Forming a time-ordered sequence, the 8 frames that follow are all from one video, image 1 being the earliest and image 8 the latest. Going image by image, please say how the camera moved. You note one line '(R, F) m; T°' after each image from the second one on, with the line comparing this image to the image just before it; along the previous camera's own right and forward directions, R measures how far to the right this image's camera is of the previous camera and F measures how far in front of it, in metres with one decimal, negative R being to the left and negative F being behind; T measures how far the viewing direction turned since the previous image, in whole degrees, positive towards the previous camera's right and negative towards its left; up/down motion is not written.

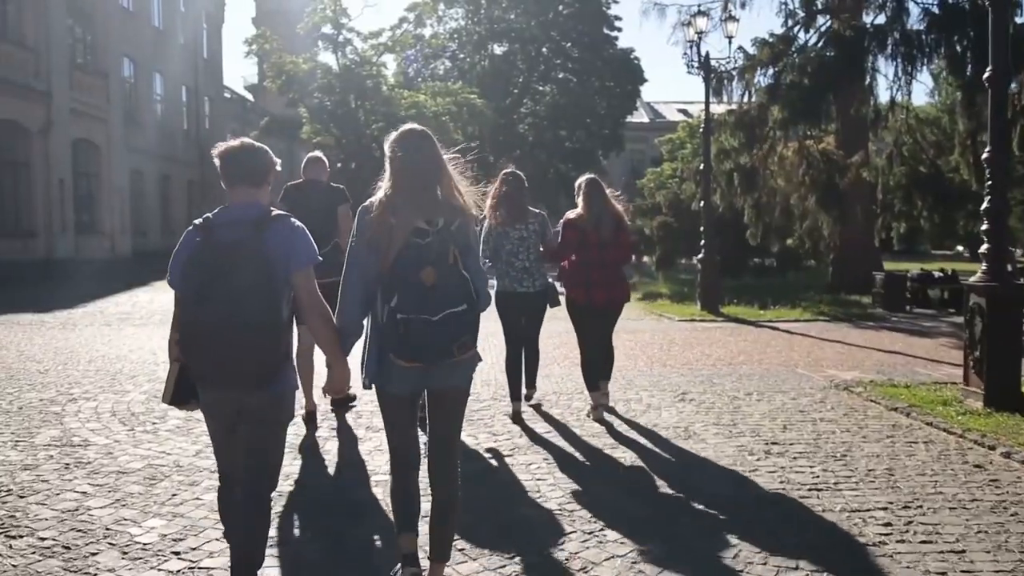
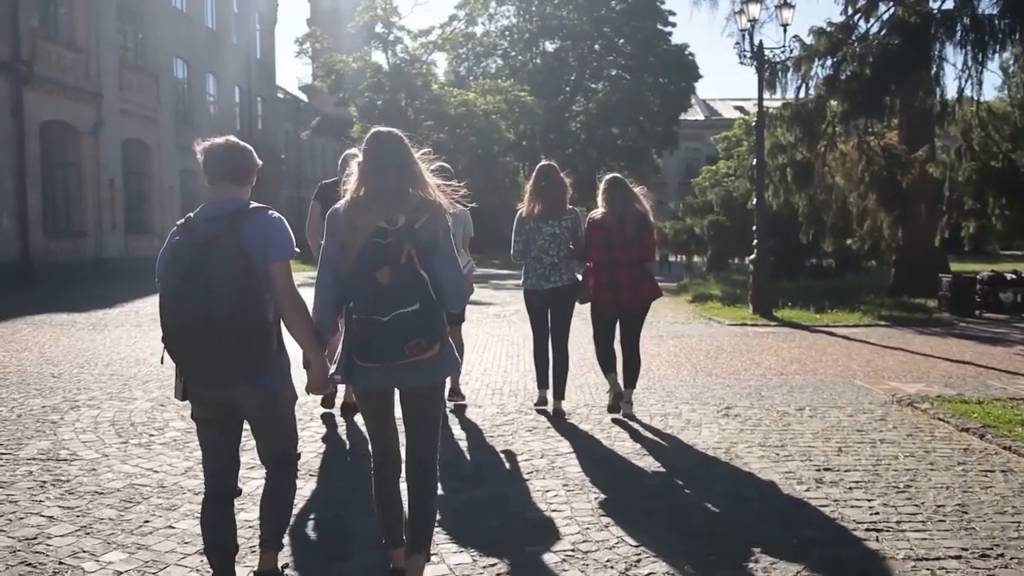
(+0.2, +0.6) m; -3°
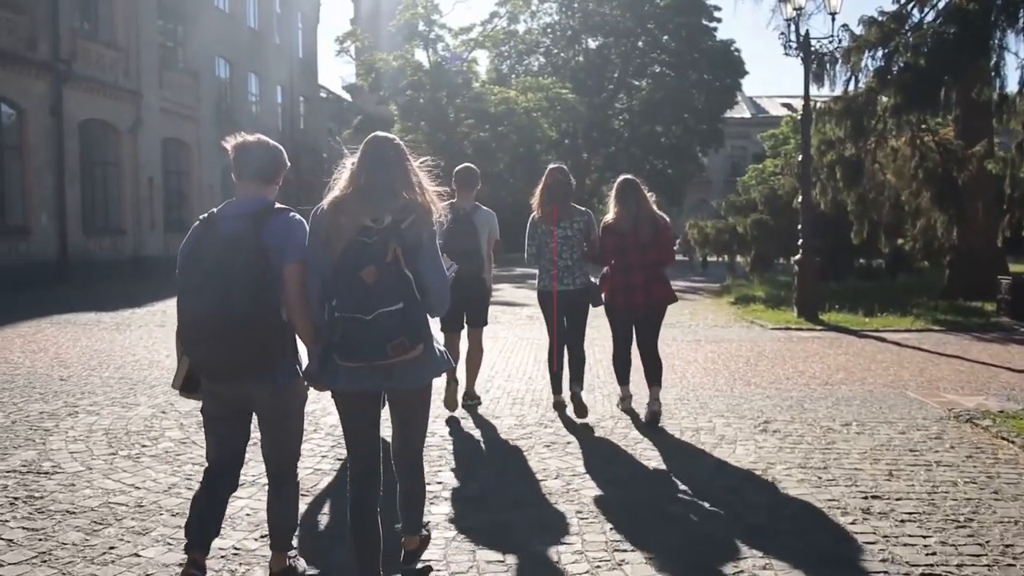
(+0.2, +0.5) m; -3°
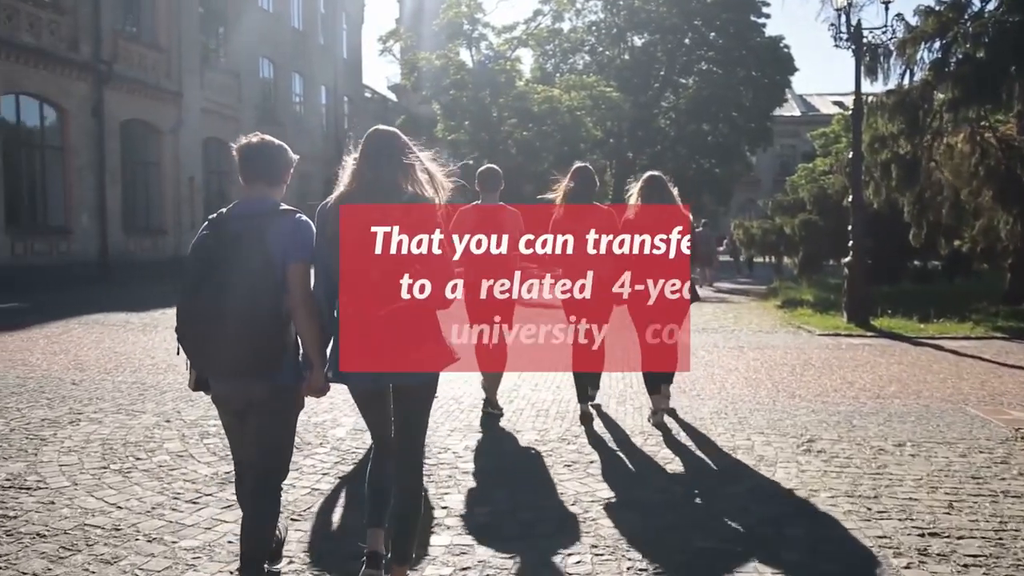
(+0.2, +0.5) m; -3°
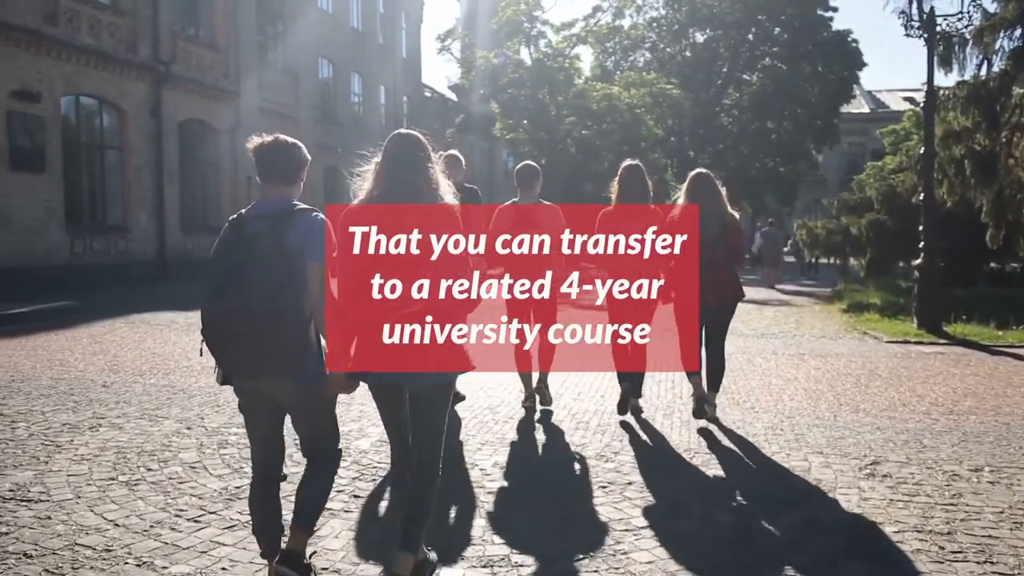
(+0.2, +0.5) m; -4°
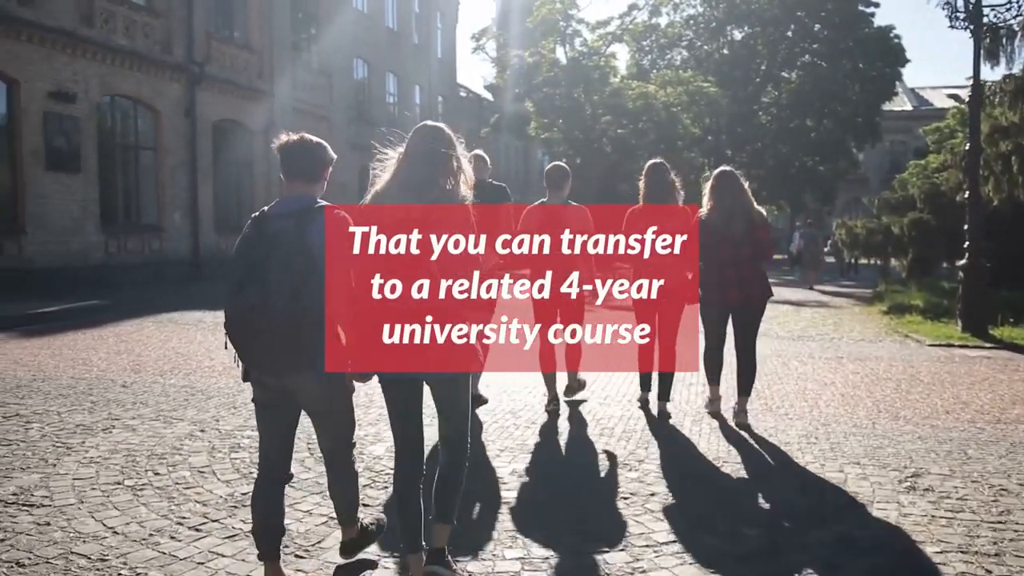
(+0.1, +0.2) m; -2°
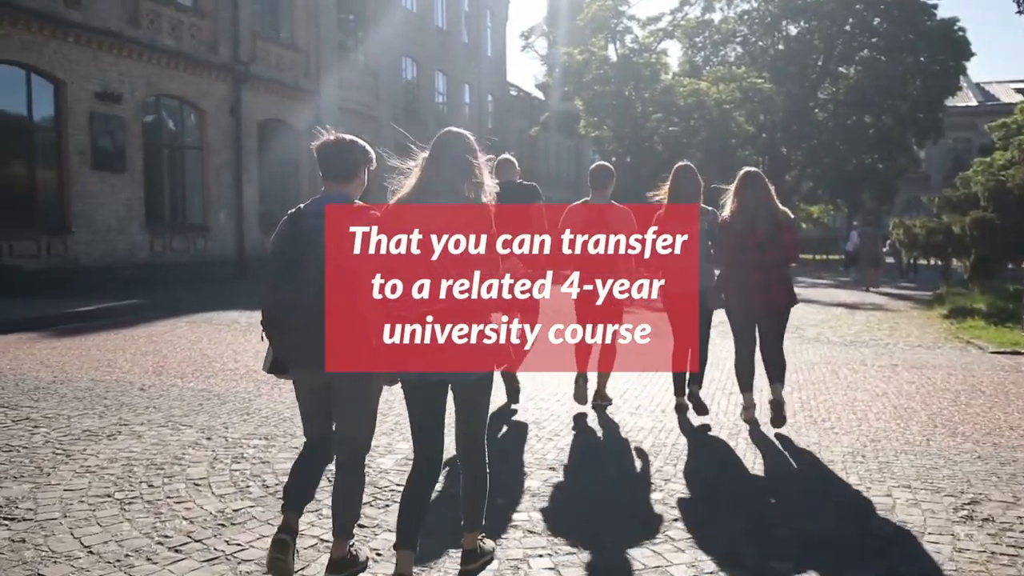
(+0.2, +0.4) m; -3°
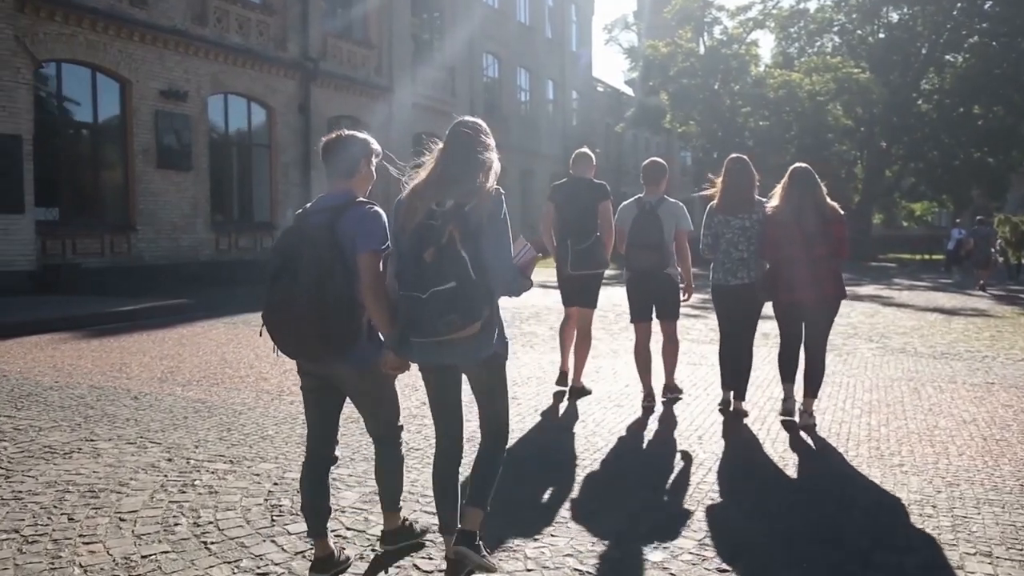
(+0.6, +1.0) m; -6°
